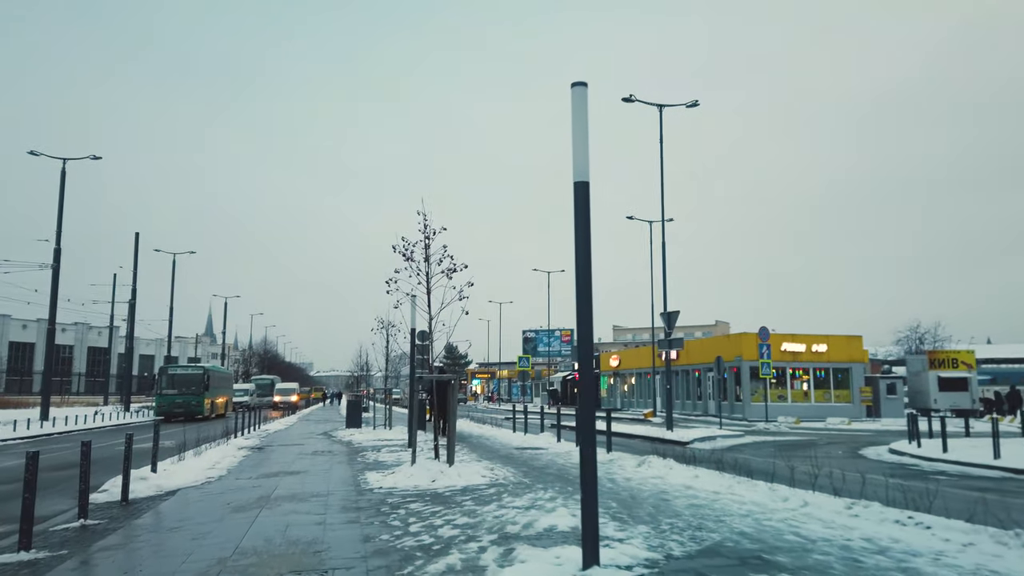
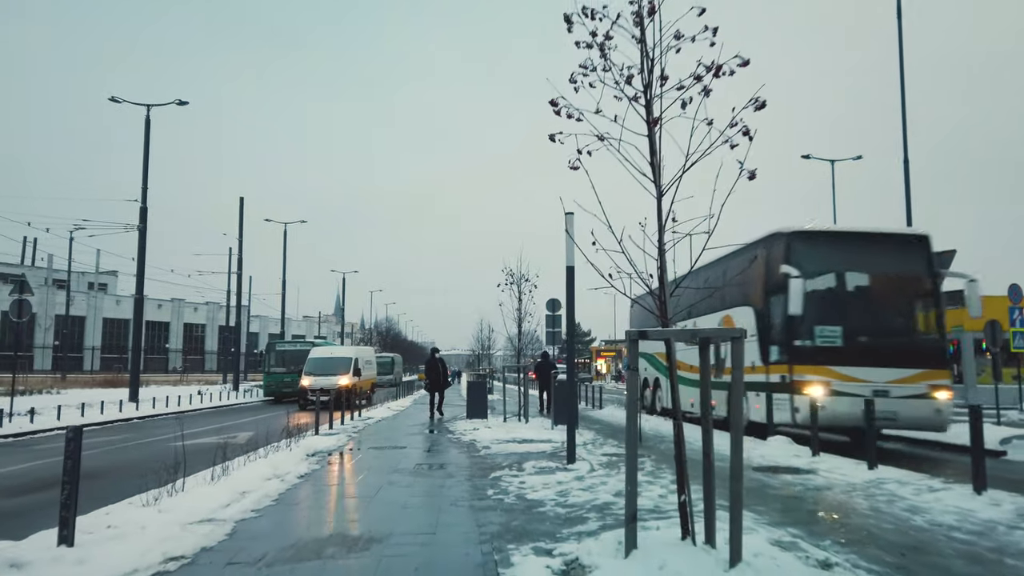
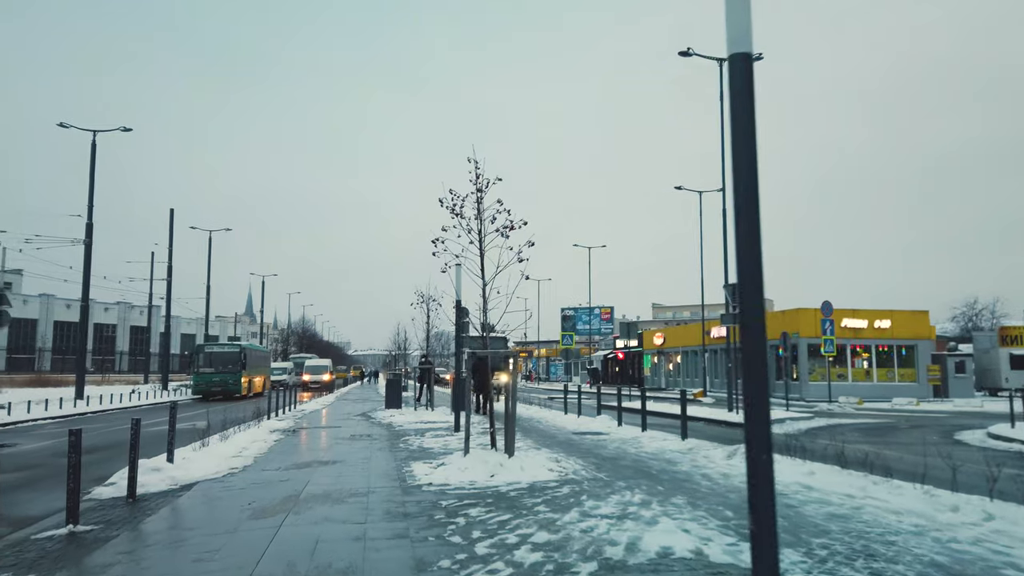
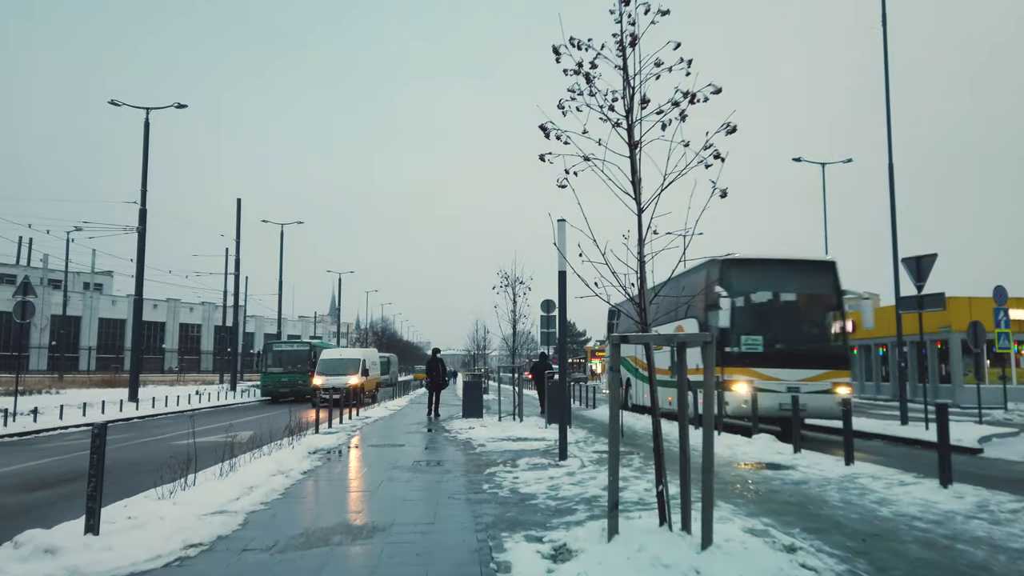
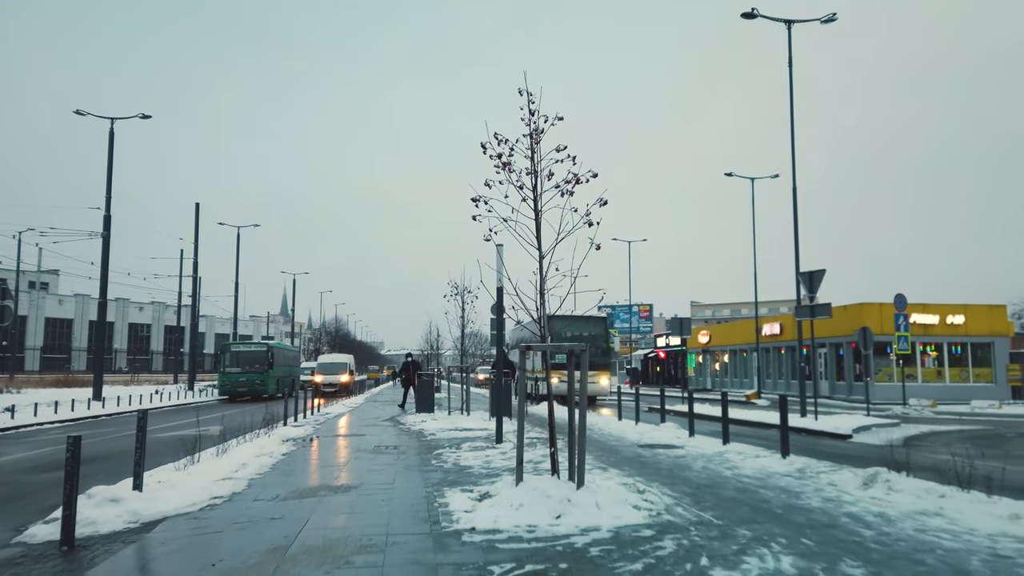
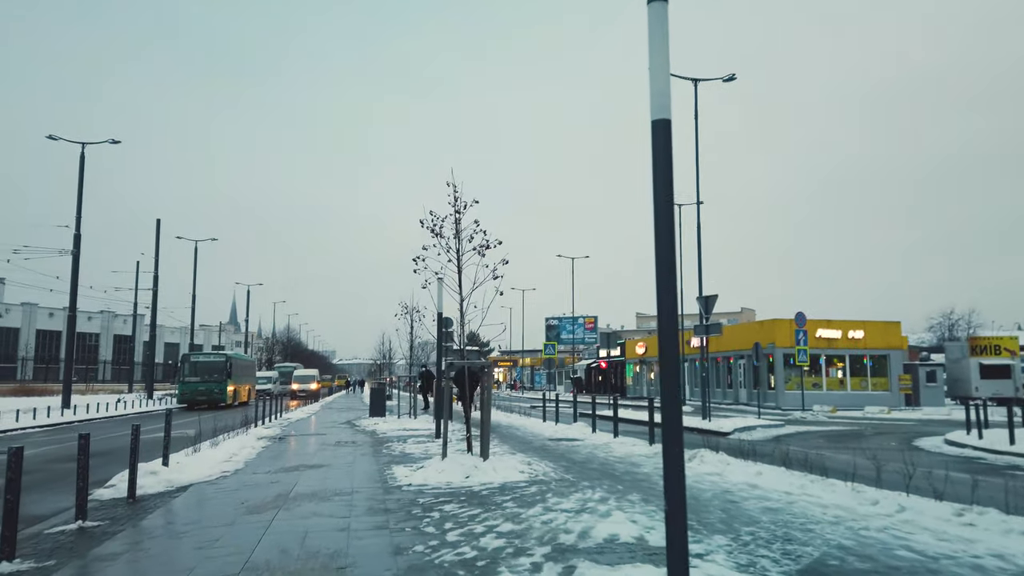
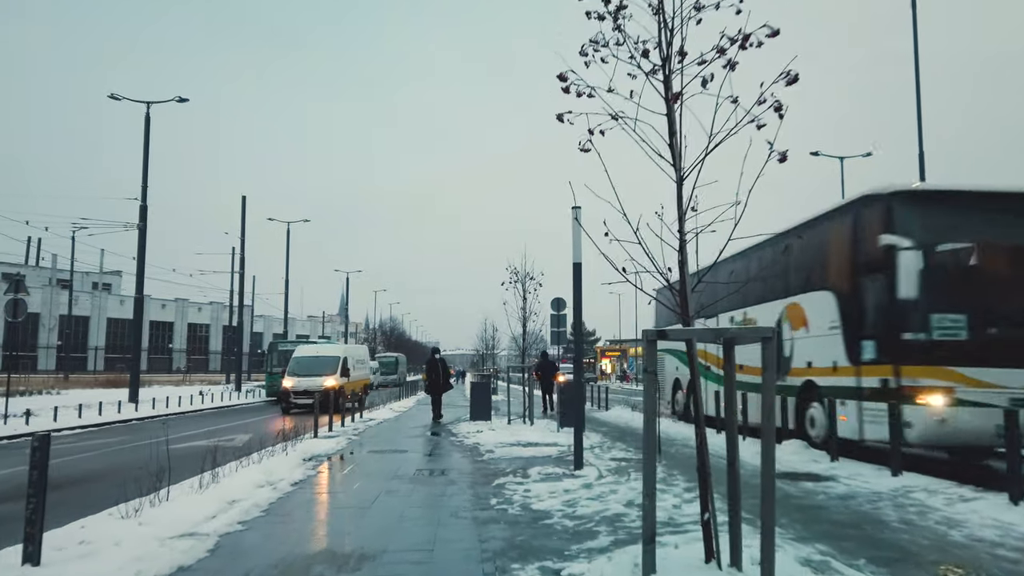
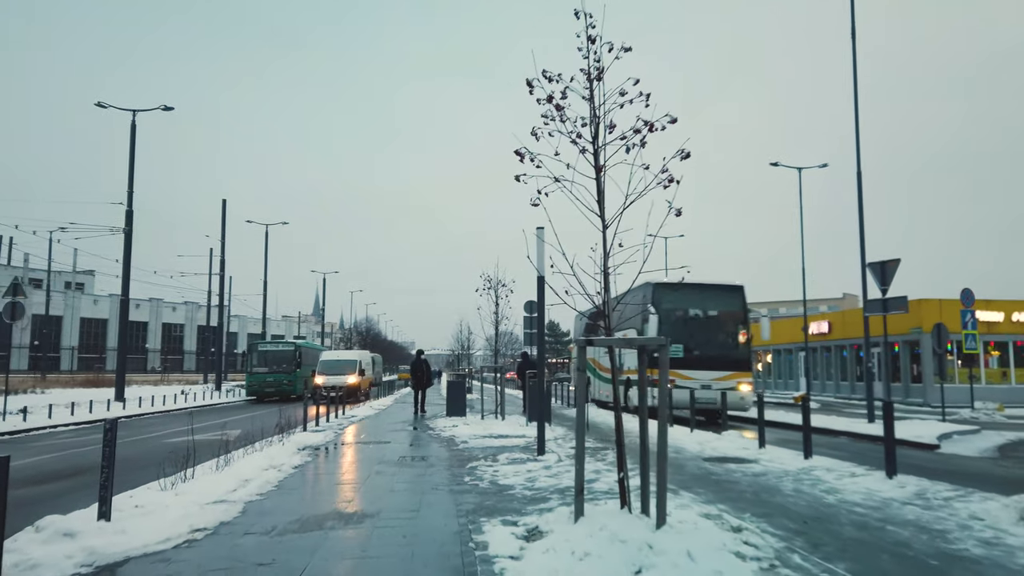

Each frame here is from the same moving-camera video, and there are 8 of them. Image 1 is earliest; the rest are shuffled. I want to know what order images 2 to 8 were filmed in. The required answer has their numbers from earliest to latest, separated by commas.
6, 3, 5, 8, 4, 2, 7
